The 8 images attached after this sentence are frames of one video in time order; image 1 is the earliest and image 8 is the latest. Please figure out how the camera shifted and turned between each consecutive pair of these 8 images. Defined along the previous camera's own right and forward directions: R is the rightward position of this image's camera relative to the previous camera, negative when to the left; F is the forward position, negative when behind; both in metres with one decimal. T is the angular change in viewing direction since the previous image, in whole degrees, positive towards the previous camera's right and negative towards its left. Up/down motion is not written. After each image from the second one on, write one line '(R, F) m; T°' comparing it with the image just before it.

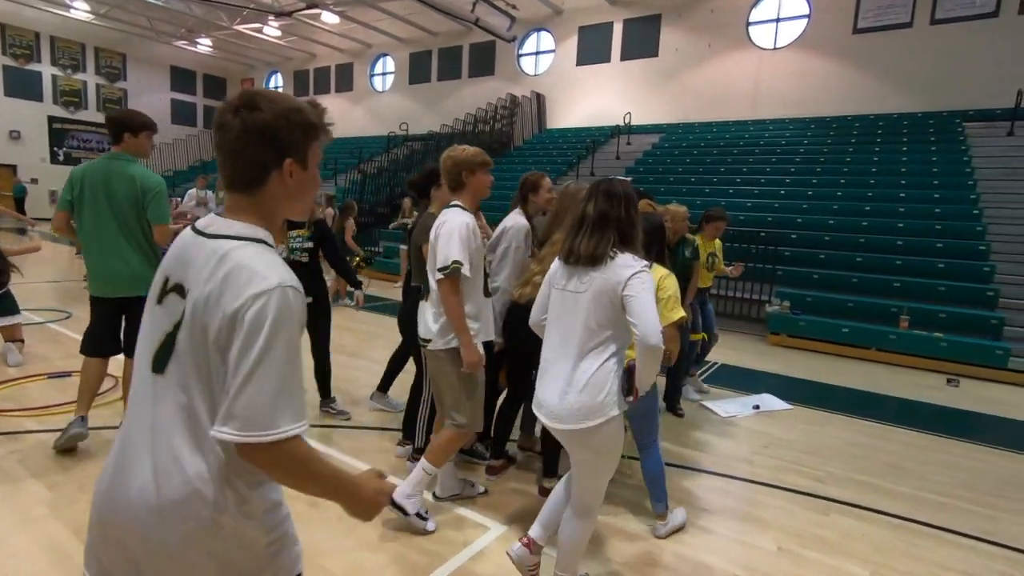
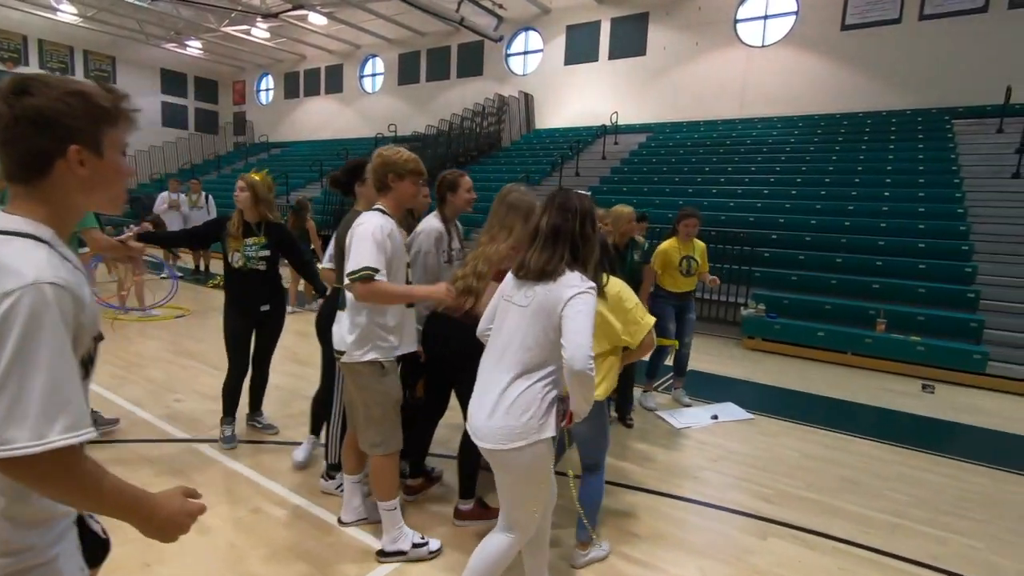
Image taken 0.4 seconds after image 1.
(+0.4, +0.2) m; 0°
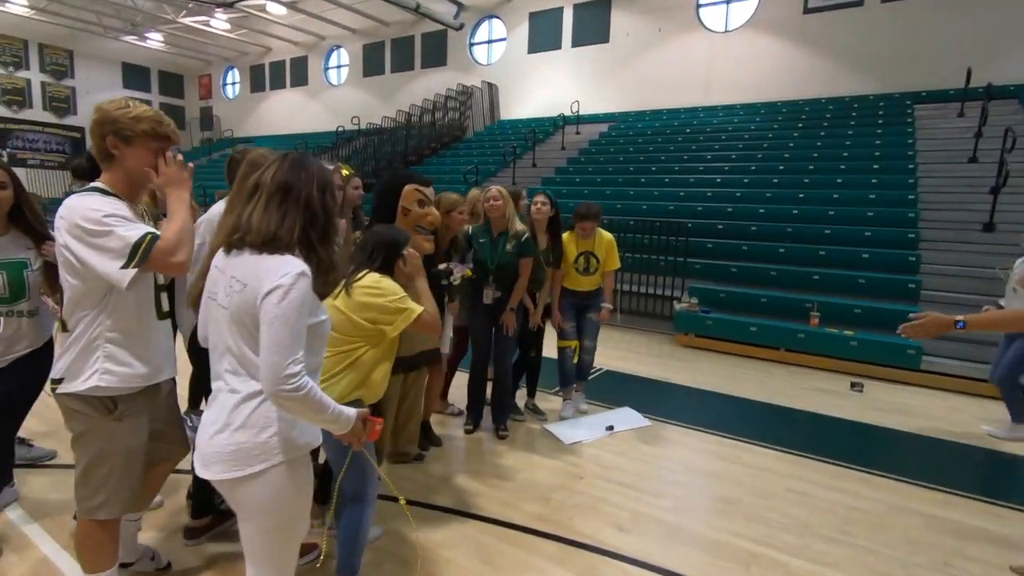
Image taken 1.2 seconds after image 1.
(+0.8, +0.4) m; +1°
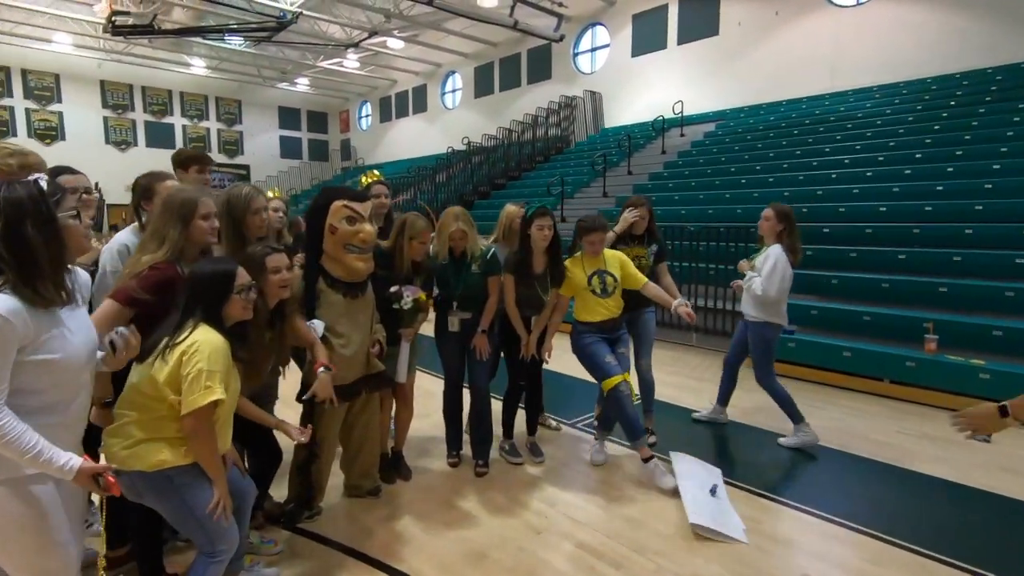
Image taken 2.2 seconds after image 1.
(+0.8, +0.4) m; -14°
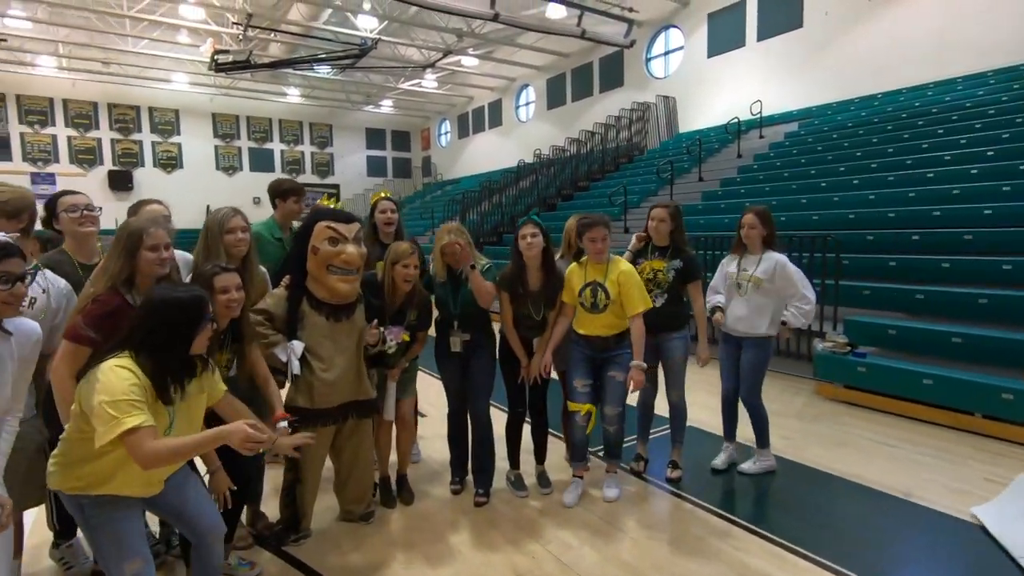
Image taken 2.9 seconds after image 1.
(+0.4, +0.2) m; -9°
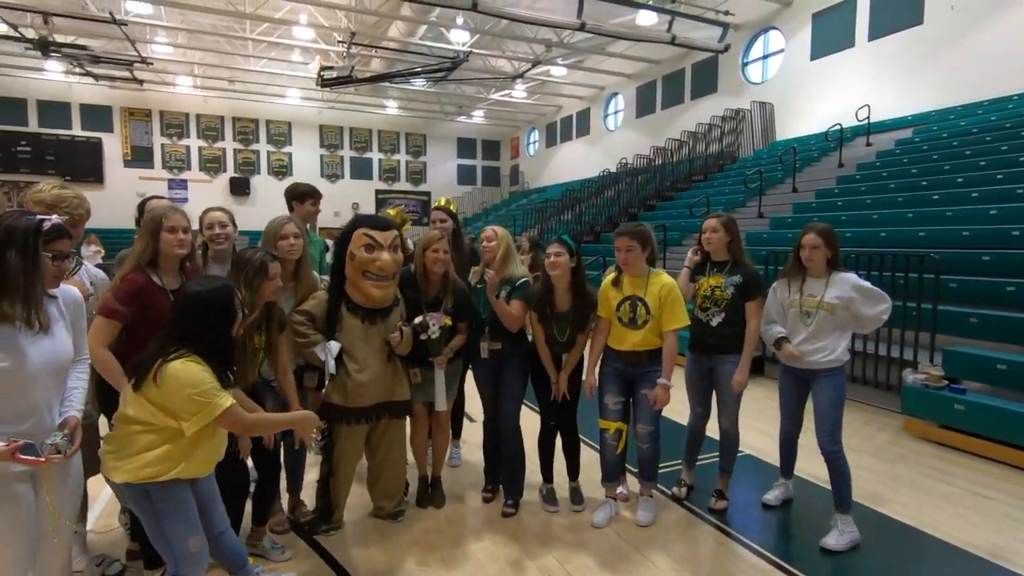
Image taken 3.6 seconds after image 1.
(+0.2, 0.0) m; -9°
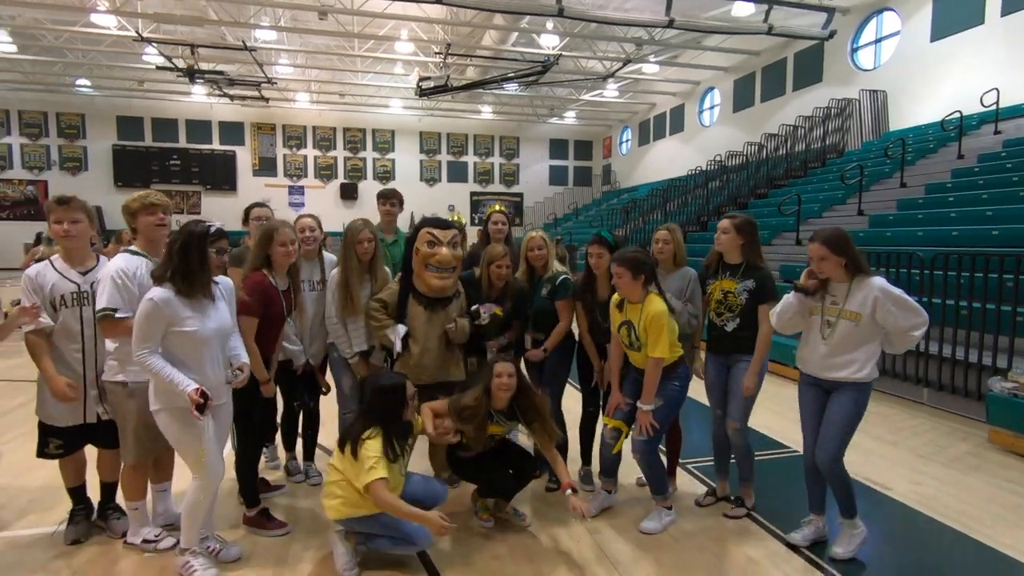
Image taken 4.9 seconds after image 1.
(+0.3, -0.3) m; -10°
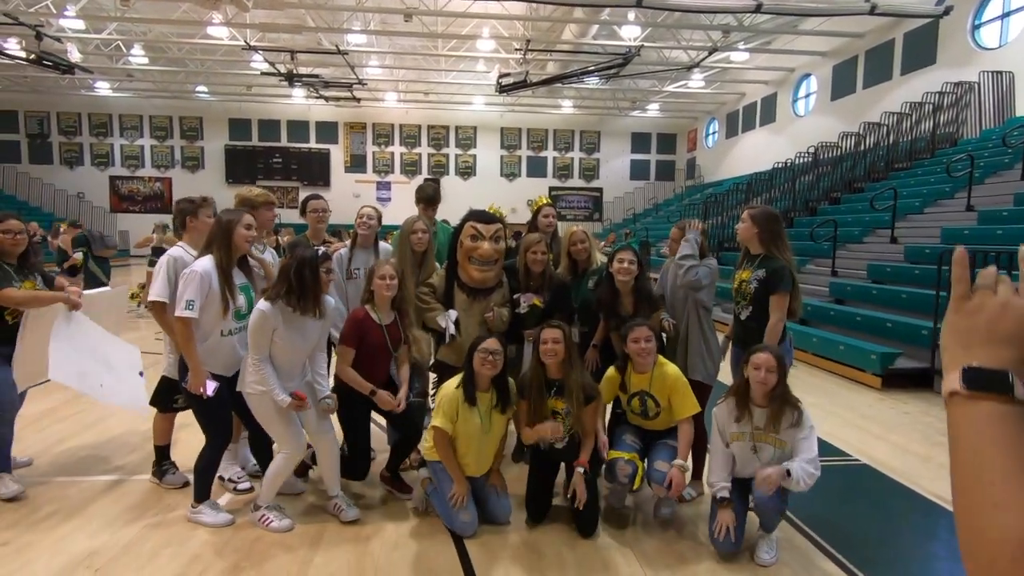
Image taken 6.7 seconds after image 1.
(+0.2, -0.1) m; -9°
